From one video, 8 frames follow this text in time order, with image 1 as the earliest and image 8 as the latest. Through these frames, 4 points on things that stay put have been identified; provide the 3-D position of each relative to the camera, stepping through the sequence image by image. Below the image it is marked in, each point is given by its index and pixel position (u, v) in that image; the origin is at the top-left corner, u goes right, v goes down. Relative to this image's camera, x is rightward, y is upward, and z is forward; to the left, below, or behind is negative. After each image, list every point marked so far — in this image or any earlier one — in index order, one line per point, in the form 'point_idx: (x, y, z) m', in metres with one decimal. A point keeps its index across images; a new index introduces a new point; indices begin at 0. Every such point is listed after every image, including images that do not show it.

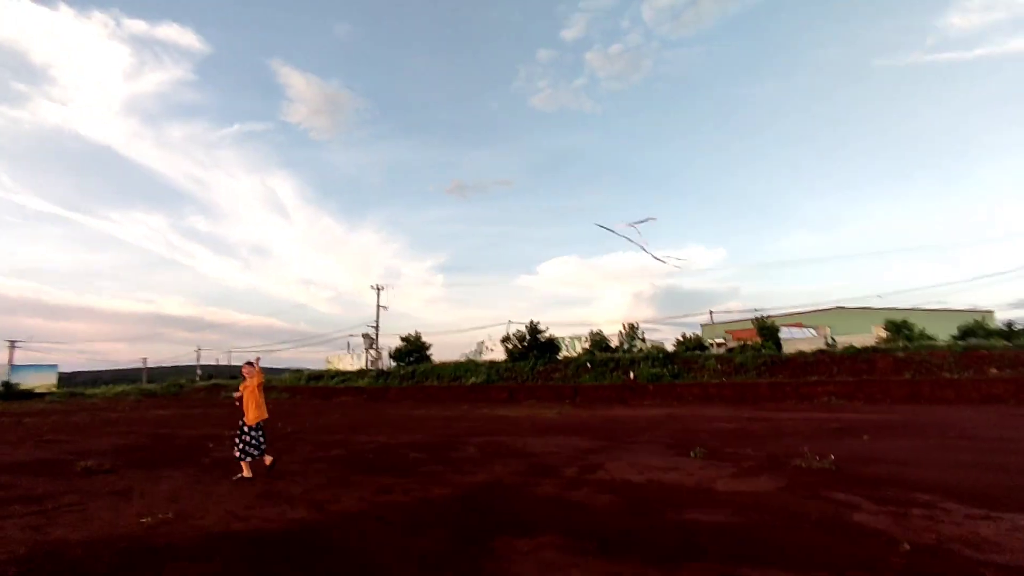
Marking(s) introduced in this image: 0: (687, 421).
0: (+5.3, -4.0, +17.1) m
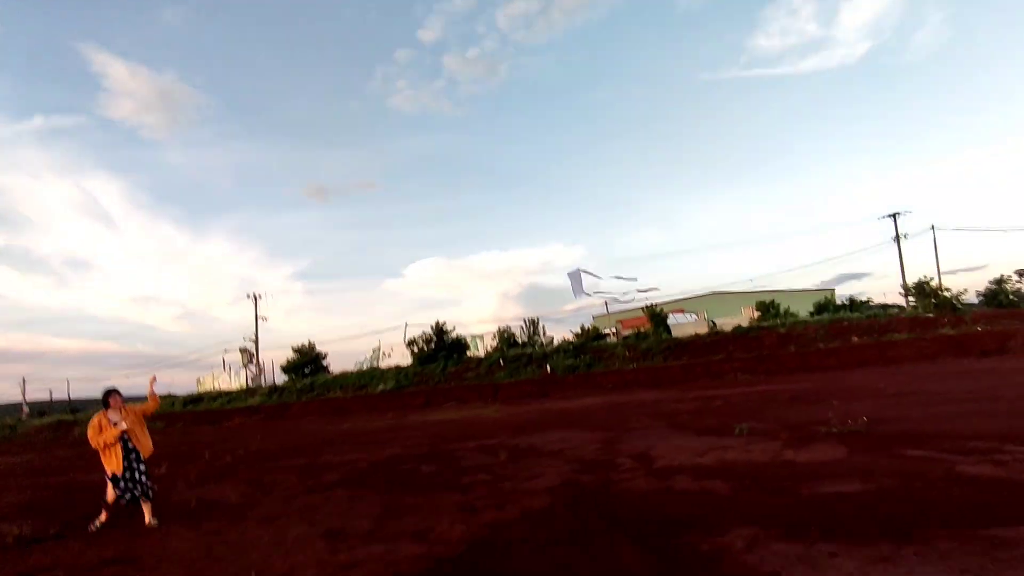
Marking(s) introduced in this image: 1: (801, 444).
0: (+3.8, -3.6, +17.4) m
1: (+3.9, -2.1, +7.6) m
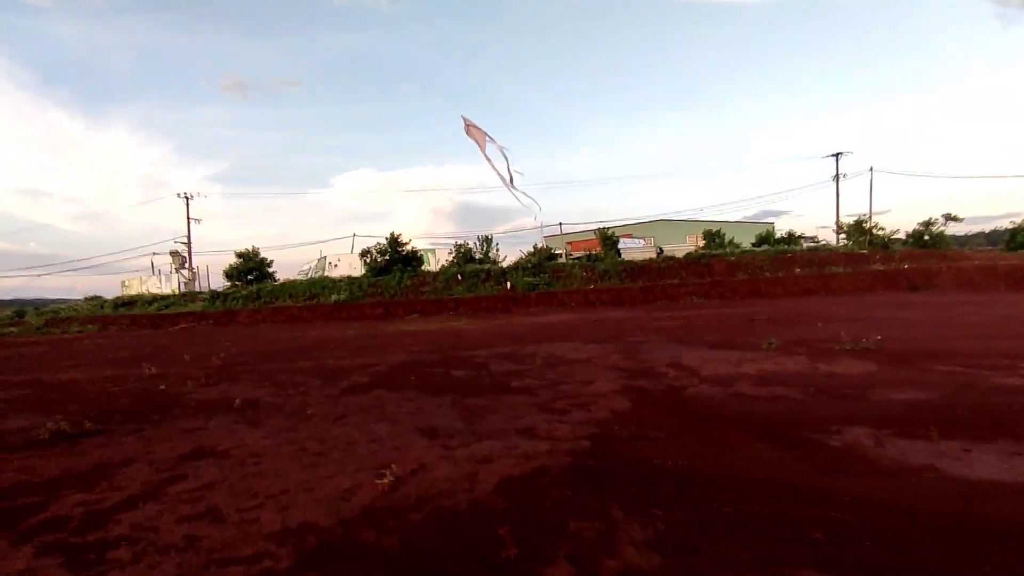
0: (+3.2, -1.1, +17.9) m
1: (+4.5, -1.0, +8.1) m
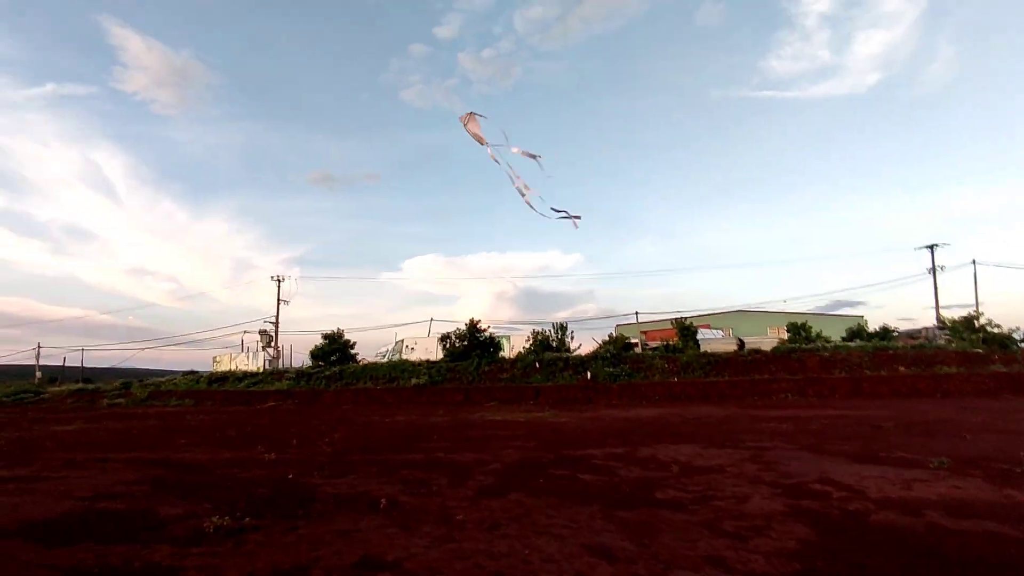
0: (+6.1, -4.0, +17.0) m
1: (+6.3, -2.5, +7.1) m
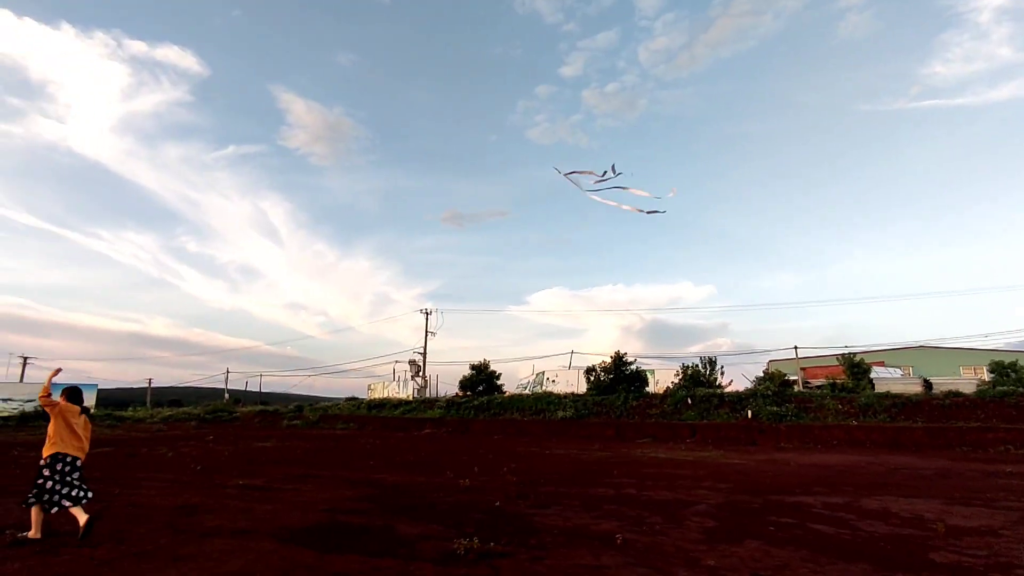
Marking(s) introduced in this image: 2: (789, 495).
0: (+10.8, -4.8, +14.7) m
1: (+8.9, -2.7, +5.2) m
2: (+5.0, -3.7, +10.2) m
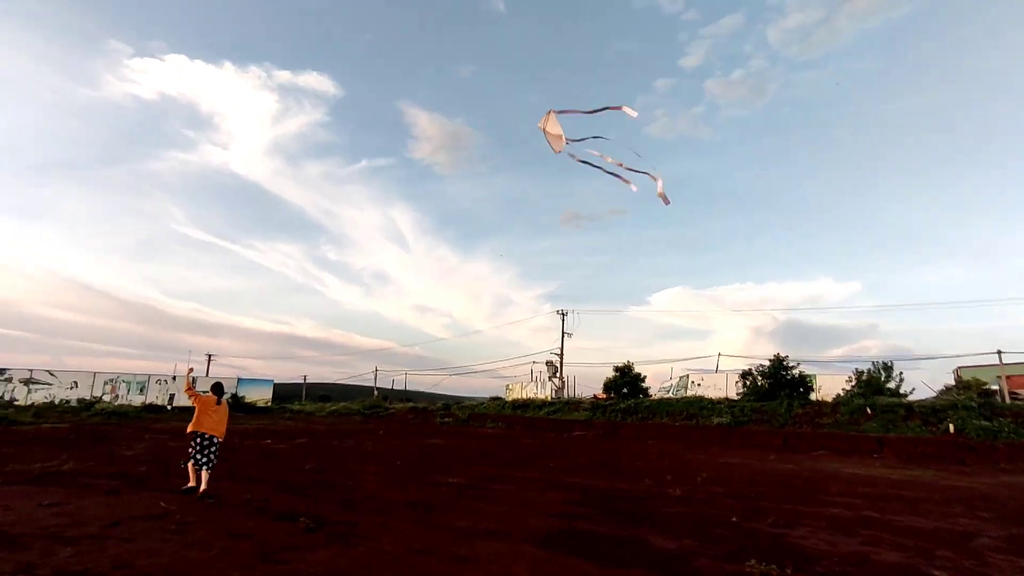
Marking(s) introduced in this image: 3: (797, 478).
0: (+15.1, -4.6, +11.6) m
1: (+11.3, -2.5, +2.7) m
2: (+8.5, -3.6, +8.4) m
3: (+7.2, -4.8, +14.4) m
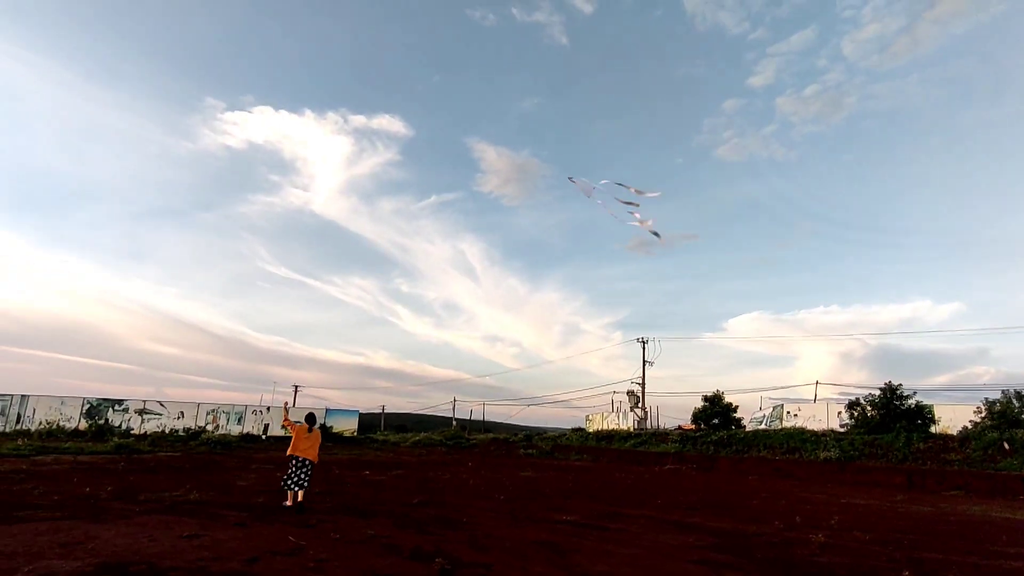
0: (+17.2, -4.7, +9.1) m
1: (+12.3, -2.3, +0.8) m
2: (+10.2, -3.7, +6.7) m
3: (+9.7, -5.3, +12.8) m
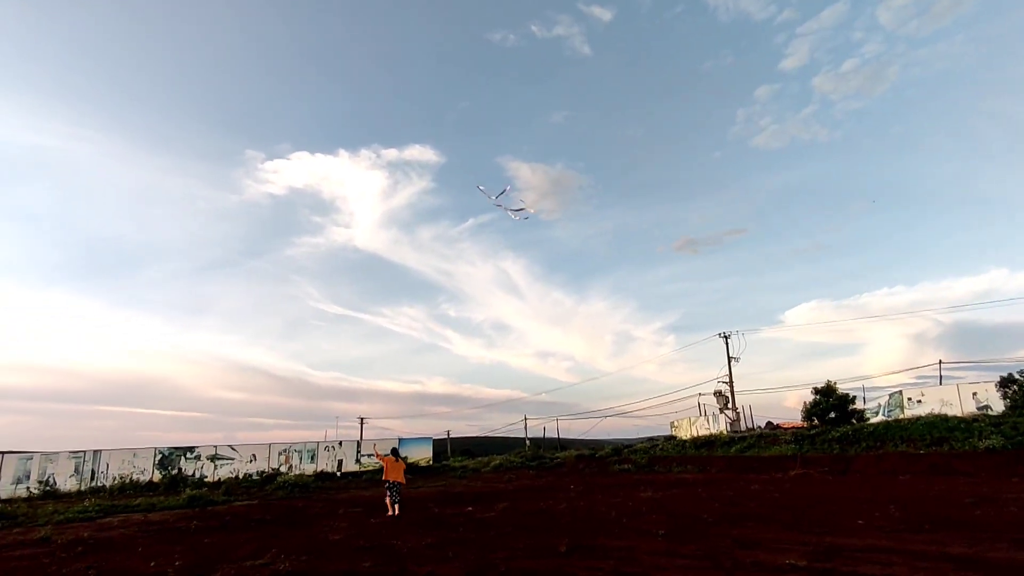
0: (+19.6, -2.4, +4.9) m
1: (+13.8, -0.3, -2.9) m
2: (+12.4, -2.0, +3.1) m
3: (+12.5, -3.8, +9.2) m
